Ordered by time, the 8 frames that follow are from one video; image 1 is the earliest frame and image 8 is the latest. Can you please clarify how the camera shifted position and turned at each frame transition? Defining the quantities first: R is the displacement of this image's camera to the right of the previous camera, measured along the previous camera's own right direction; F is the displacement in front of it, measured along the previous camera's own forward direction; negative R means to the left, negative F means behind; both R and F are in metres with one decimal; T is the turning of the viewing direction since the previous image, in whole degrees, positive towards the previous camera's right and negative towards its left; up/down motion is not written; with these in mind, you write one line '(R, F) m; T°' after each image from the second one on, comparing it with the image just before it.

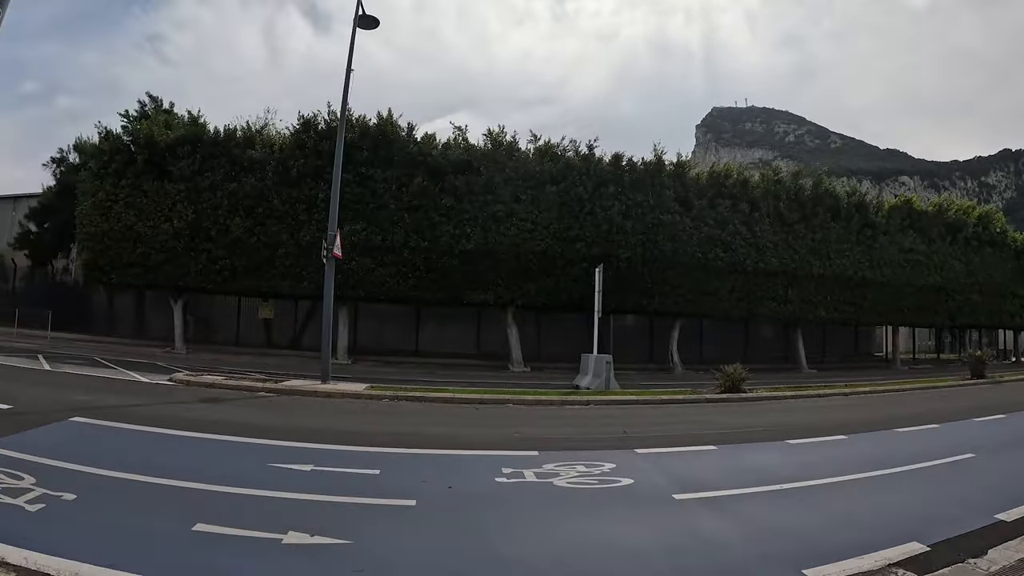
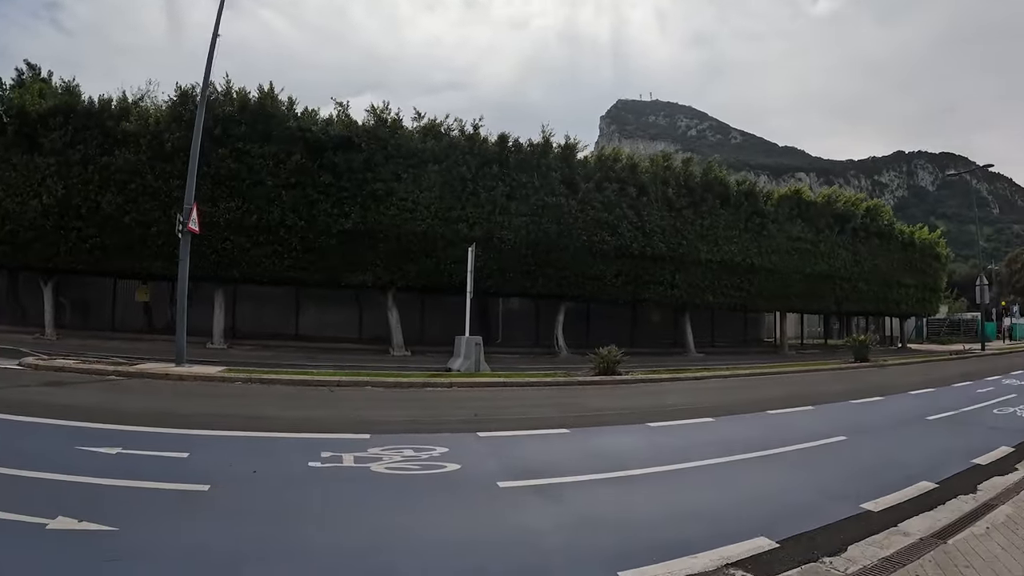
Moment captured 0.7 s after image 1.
(+0.8, +4.4) m; +11°
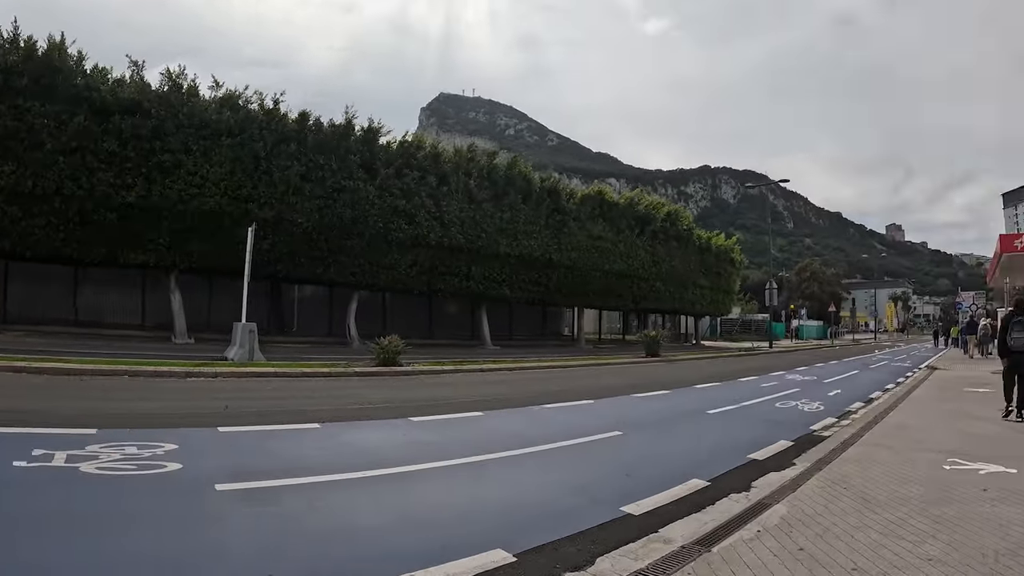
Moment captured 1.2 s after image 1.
(+2.2, +3.1) m; +15°
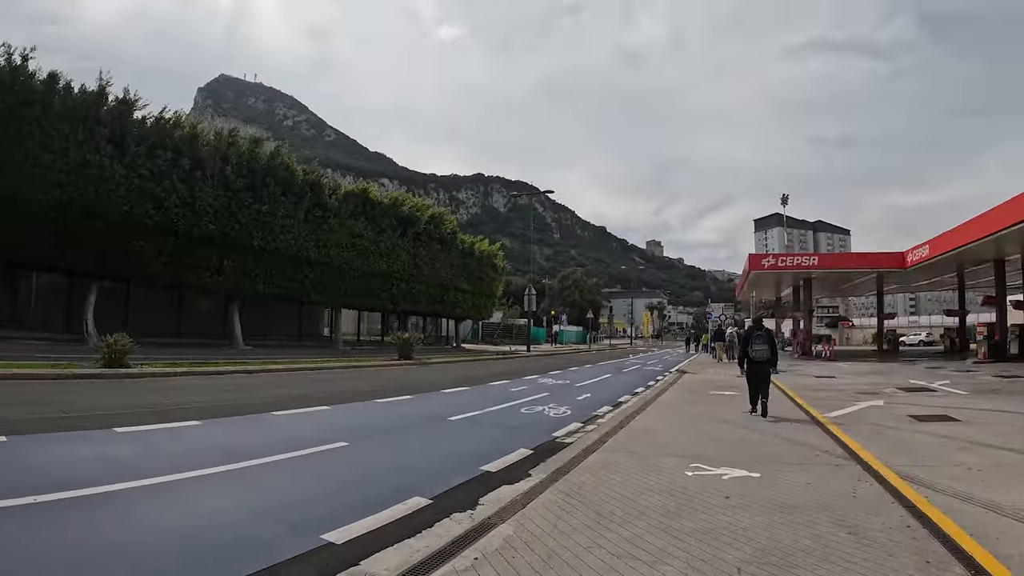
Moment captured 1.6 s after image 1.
(+1.3, +1.6) m; +17°
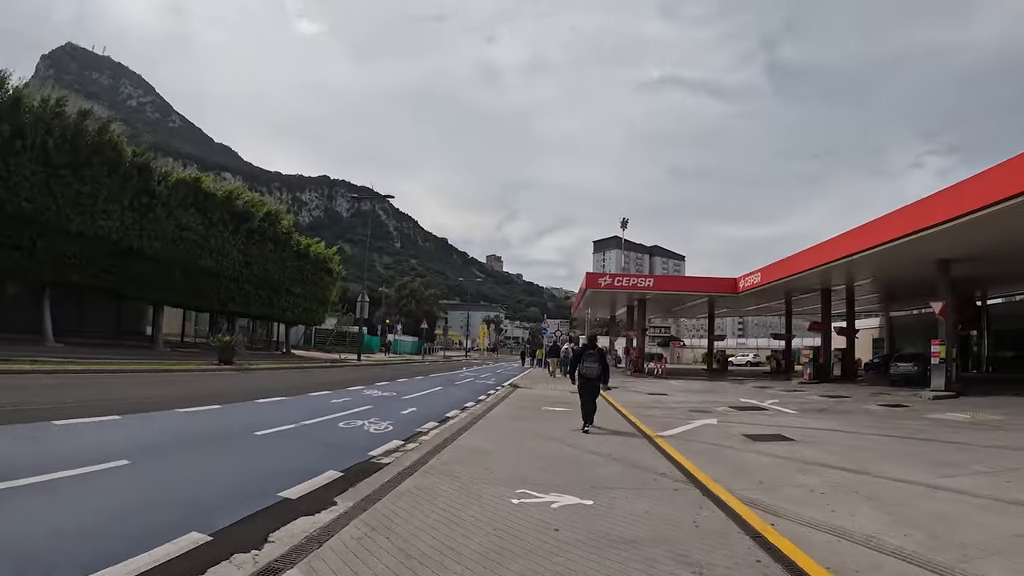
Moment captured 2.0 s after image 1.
(+0.2, +0.8) m; +14°
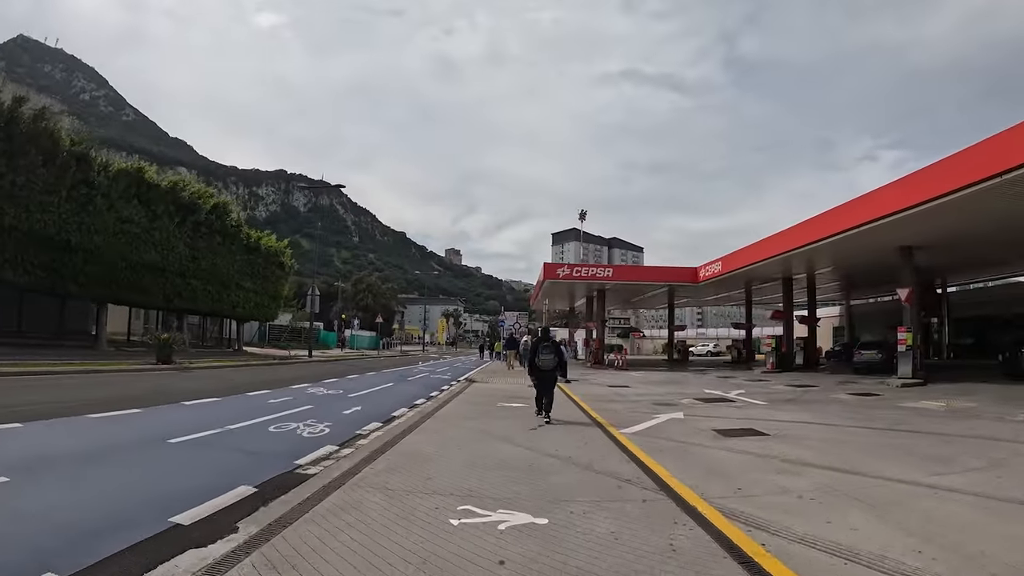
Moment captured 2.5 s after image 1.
(+0.2, +0.7) m; +3°
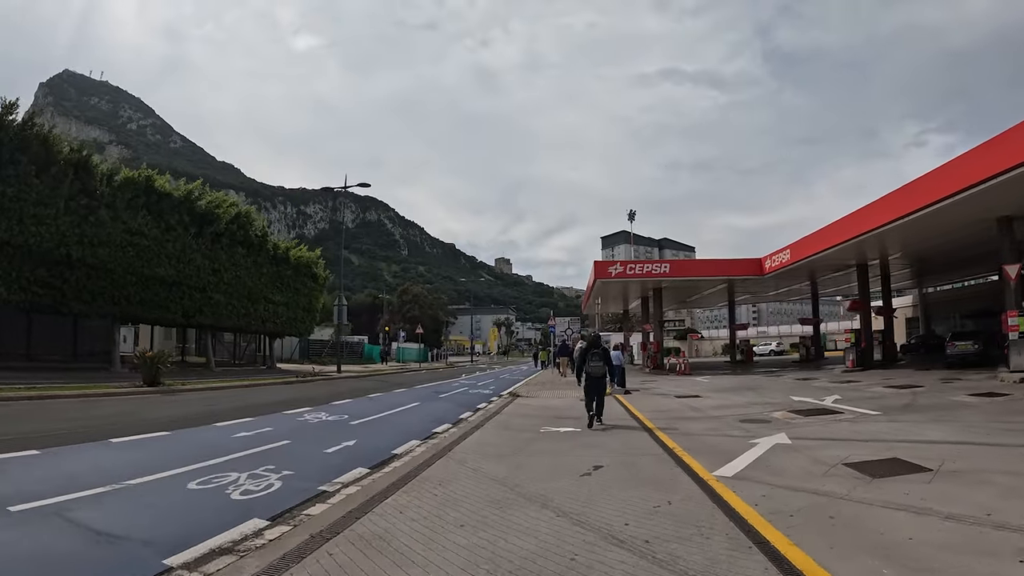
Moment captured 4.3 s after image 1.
(+0.1, +2.4) m; -4°
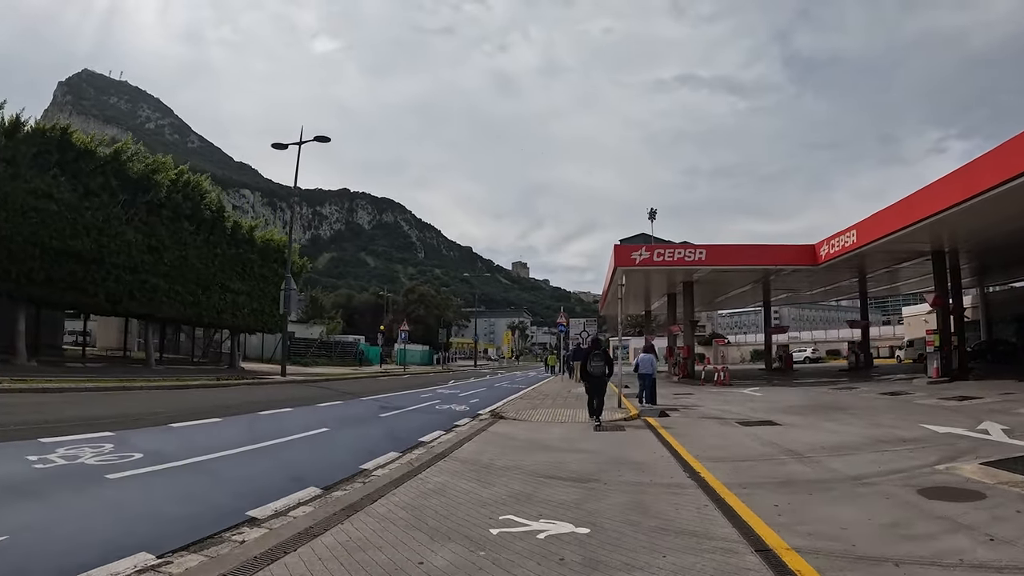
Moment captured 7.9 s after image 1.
(+0.6, +4.7) m; -2°
